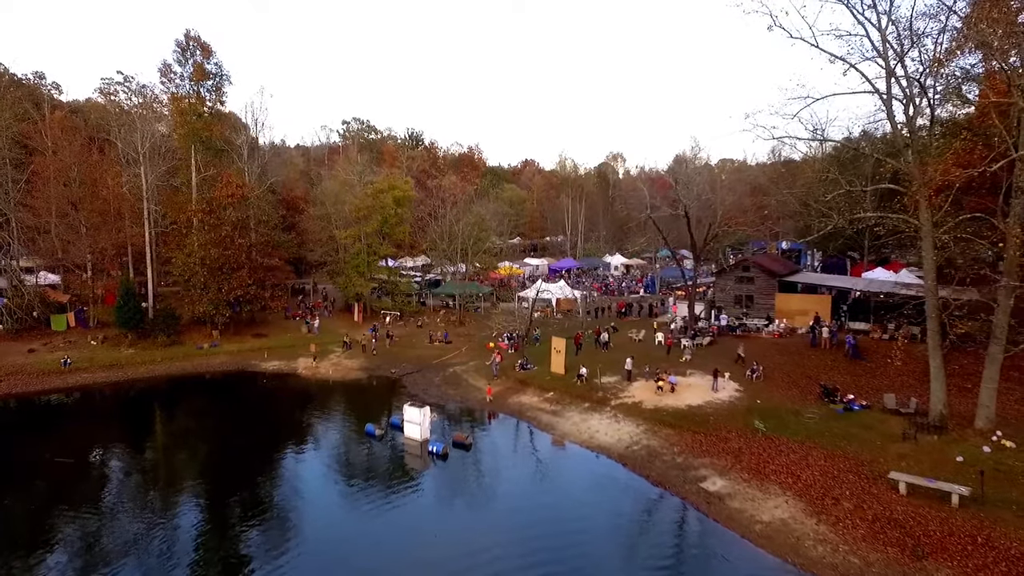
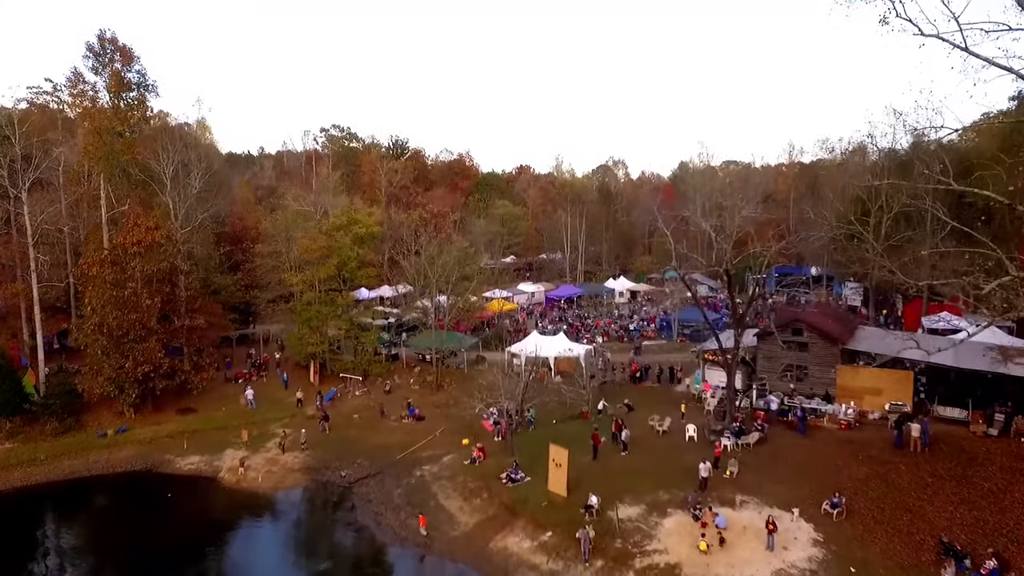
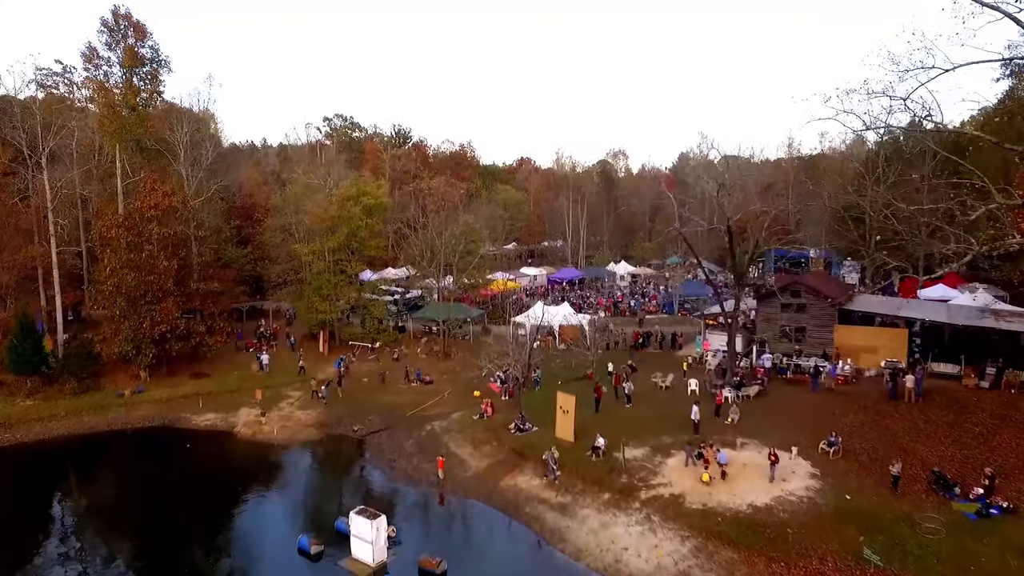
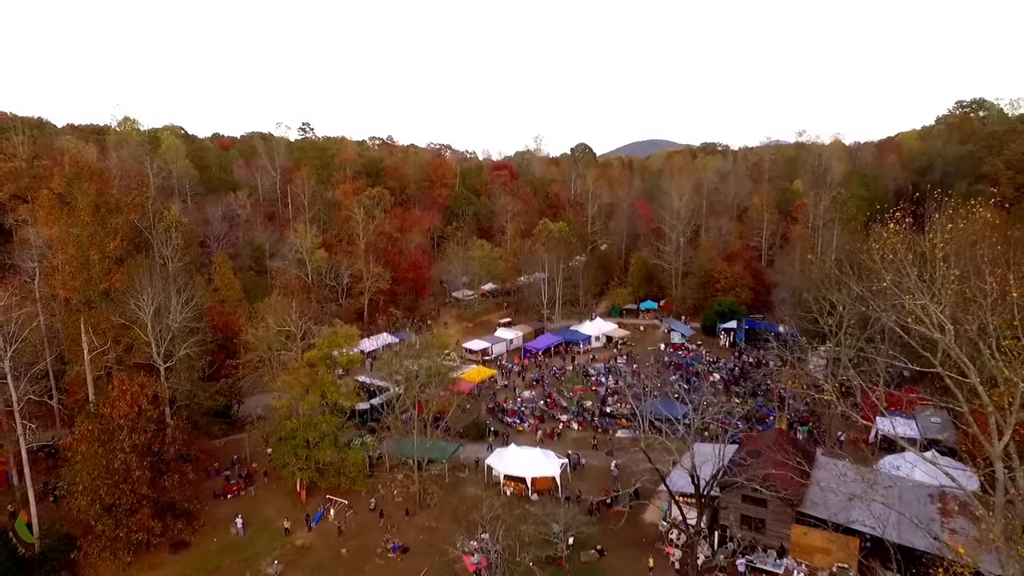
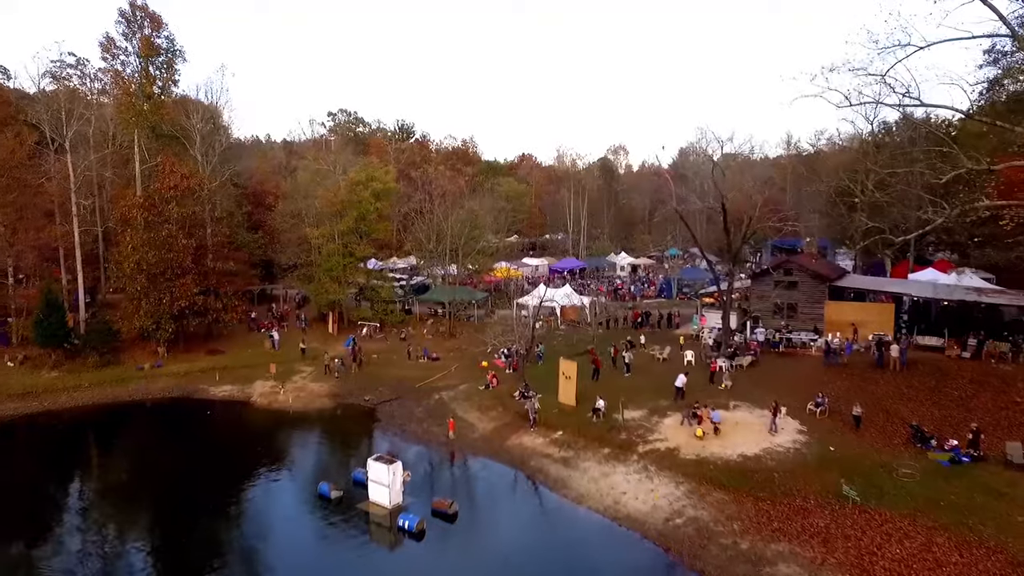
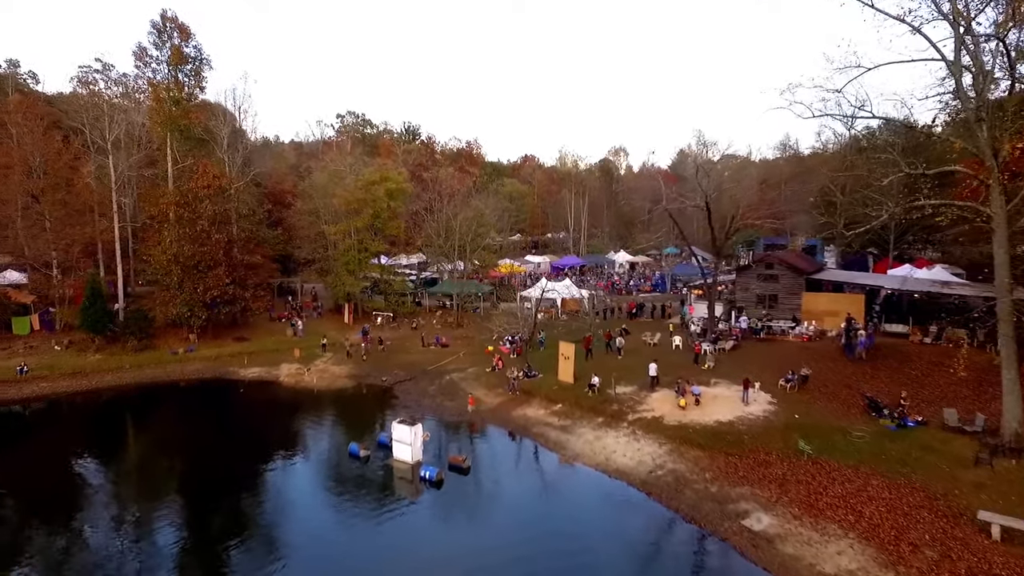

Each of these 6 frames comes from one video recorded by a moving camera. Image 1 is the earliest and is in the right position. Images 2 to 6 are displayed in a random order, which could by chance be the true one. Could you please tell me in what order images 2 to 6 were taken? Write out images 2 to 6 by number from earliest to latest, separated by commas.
6, 5, 3, 2, 4
